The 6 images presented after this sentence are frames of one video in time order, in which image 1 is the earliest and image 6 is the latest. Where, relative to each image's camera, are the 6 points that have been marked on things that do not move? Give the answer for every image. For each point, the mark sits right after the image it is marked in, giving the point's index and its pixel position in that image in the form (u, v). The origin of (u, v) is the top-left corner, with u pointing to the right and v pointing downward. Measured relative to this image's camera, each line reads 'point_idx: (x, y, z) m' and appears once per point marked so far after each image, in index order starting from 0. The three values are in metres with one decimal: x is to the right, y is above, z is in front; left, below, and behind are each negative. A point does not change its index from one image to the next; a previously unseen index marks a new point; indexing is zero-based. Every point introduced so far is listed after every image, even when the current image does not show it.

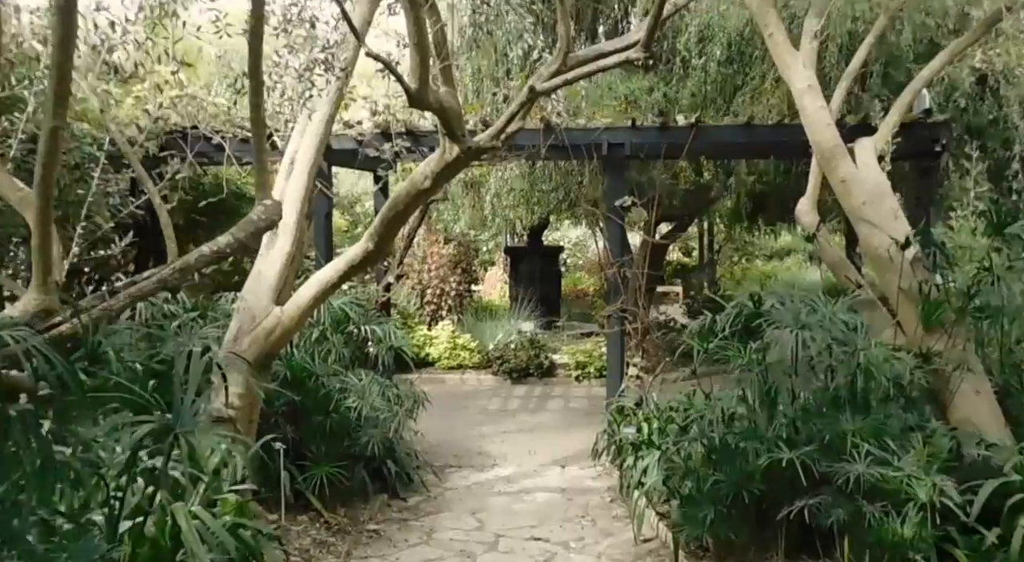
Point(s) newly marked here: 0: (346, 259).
0: (-0.7, +0.1, +3.7) m
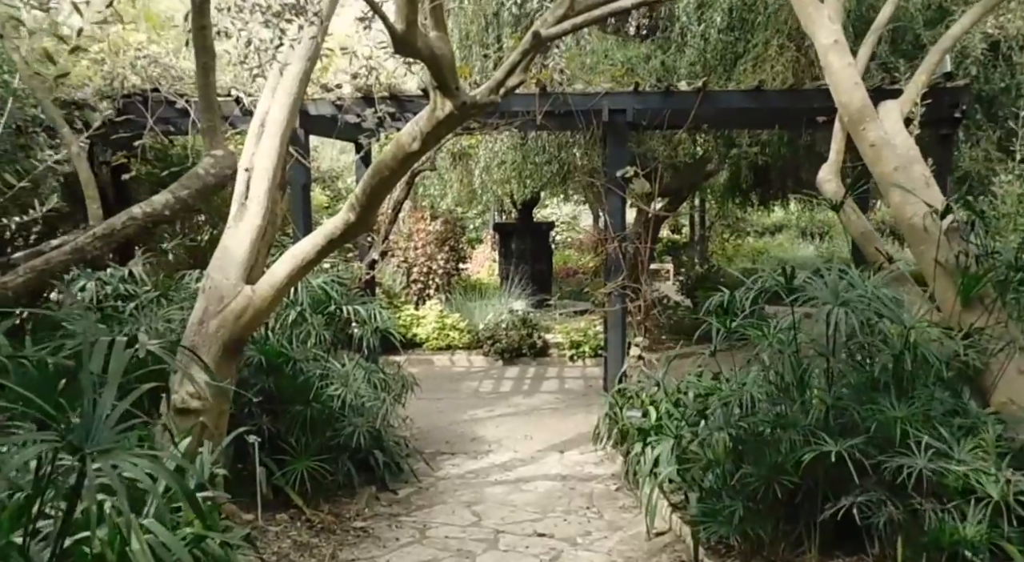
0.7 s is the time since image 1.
0: (-0.7, +0.2, +3.3) m
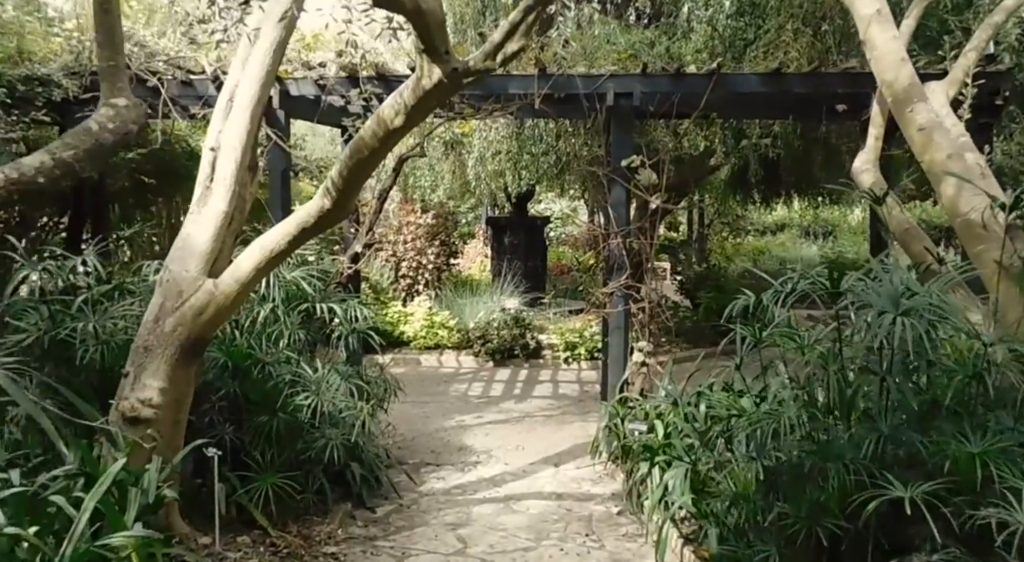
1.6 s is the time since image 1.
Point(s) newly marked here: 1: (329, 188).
0: (-0.7, +0.2, +2.9) m
1: (-0.6, +0.3, +2.8) m
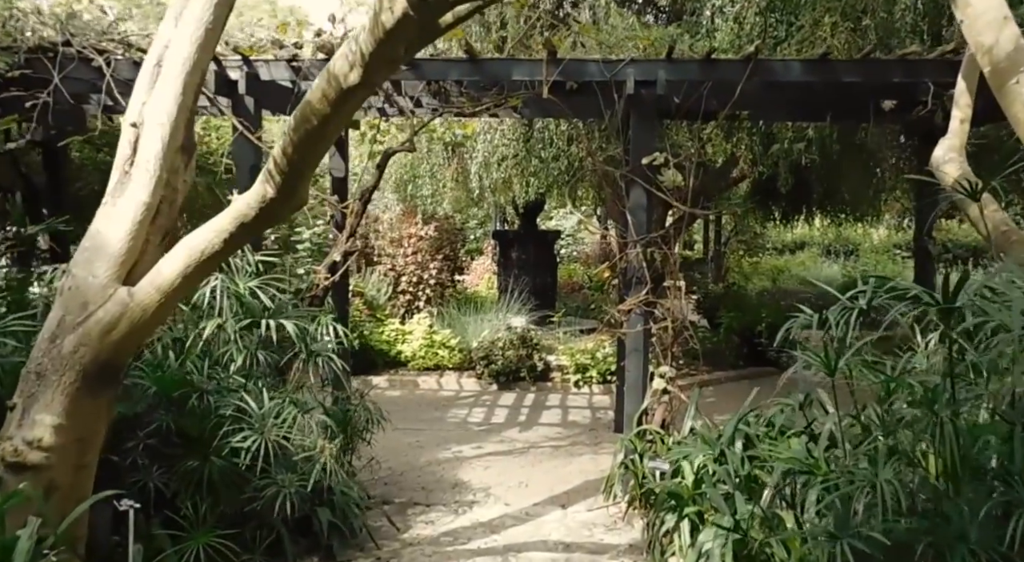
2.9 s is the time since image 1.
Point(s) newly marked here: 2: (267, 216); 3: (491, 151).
0: (-0.7, +0.2, +2.3) m
1: (-0.6, +0.3, +2.3) m
2: (-0.6, +0.2, +2.3) m
3: (-0.2, +1.0, +6.9) m
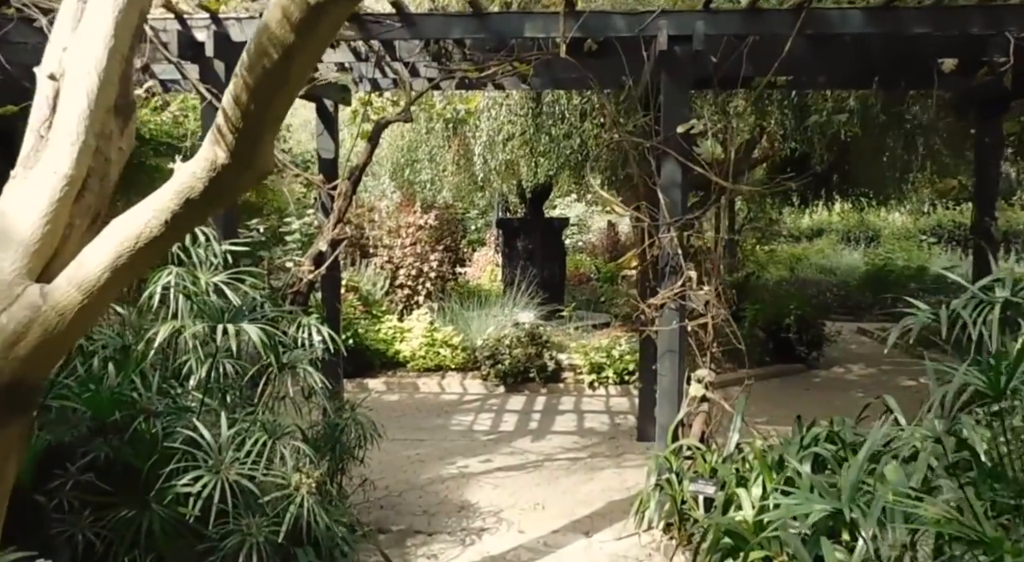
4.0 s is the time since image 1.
0: (-0.7, +0.2, +1.7) m
1: (-0.6, +0.3, +1.7) m
2: (-0.6, +0.2, +1.7) m
3: (-0.1, +1.1, +6.3) m
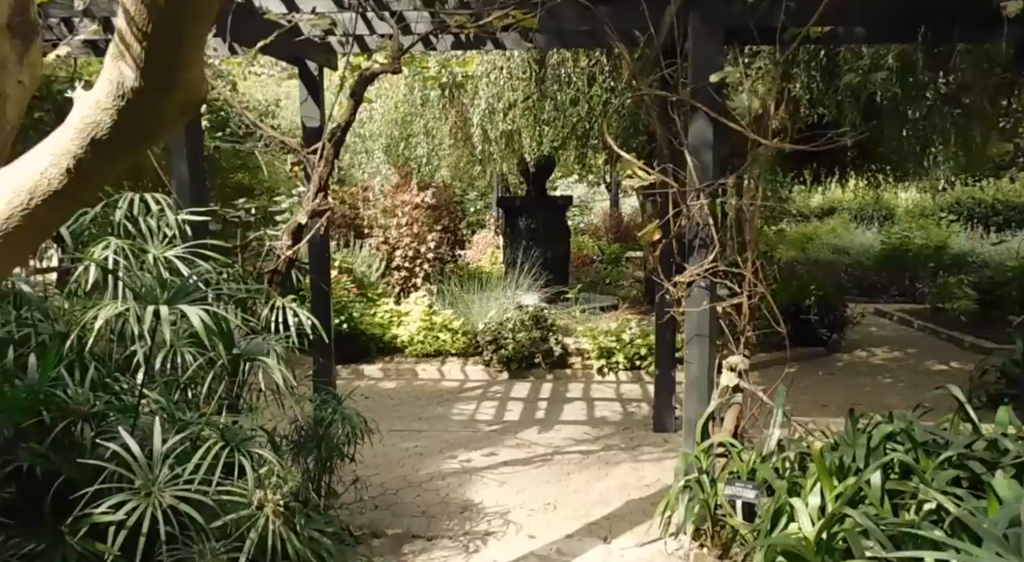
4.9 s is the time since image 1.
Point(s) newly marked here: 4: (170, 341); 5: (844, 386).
0: (-0.7, +0.2, +1.3) m
1: (-0.5, +0.3, +1.3) m
2: (-0.6, +0.2, +1.3) m
3: (-0.1, +1.2, +5.9) m
4: (-0.9, -0.1, +2.4) m
5: (+2.2, -0.7, +5.7) m
